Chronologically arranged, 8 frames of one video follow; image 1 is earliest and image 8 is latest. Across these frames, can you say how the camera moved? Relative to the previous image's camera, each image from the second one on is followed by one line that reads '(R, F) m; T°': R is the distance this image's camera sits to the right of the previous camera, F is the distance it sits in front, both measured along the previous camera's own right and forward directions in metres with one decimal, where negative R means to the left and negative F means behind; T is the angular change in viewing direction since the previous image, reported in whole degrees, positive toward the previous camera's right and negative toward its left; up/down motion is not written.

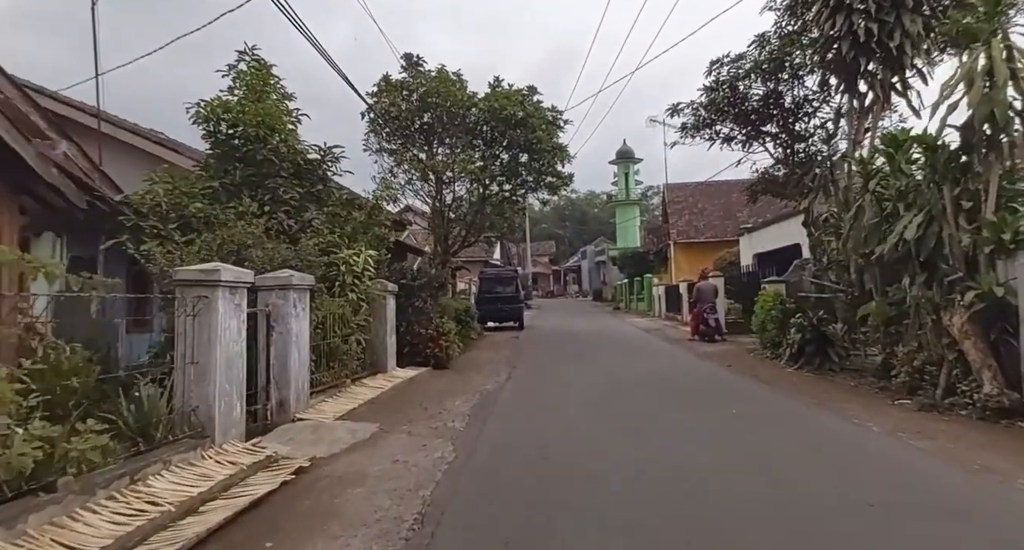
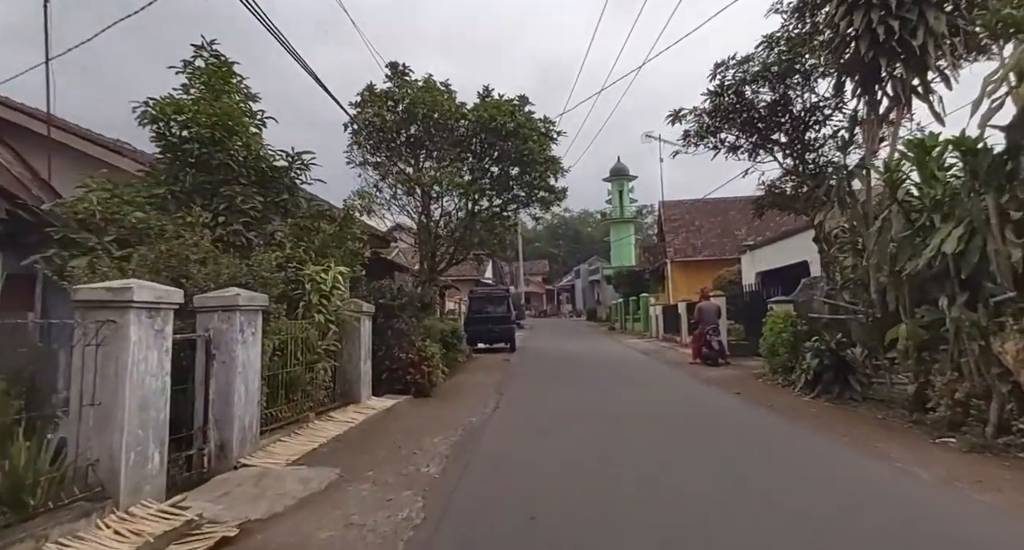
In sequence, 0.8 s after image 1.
(+0.1, +1.0) m; +1°
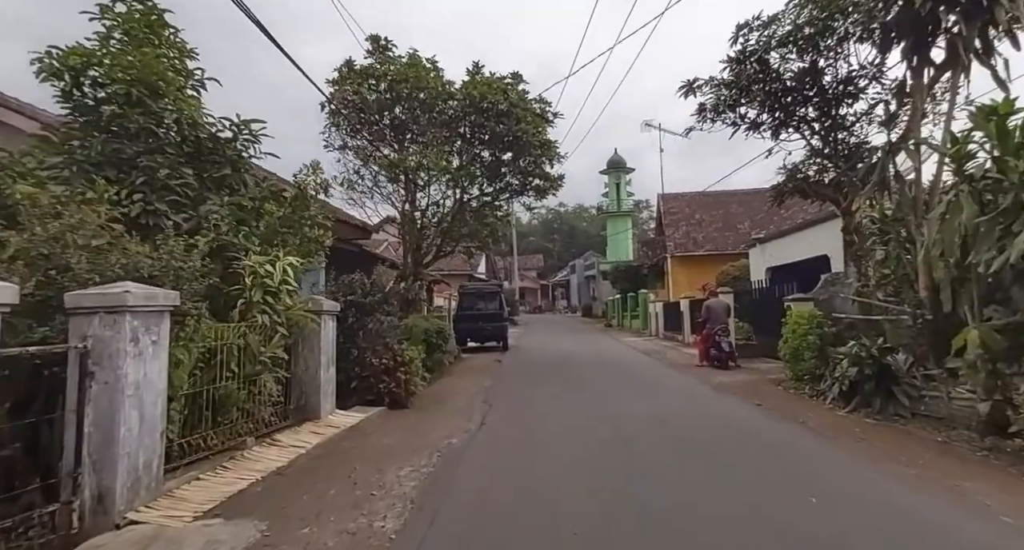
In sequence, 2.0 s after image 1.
(+0.1, +1.4) m; +1°
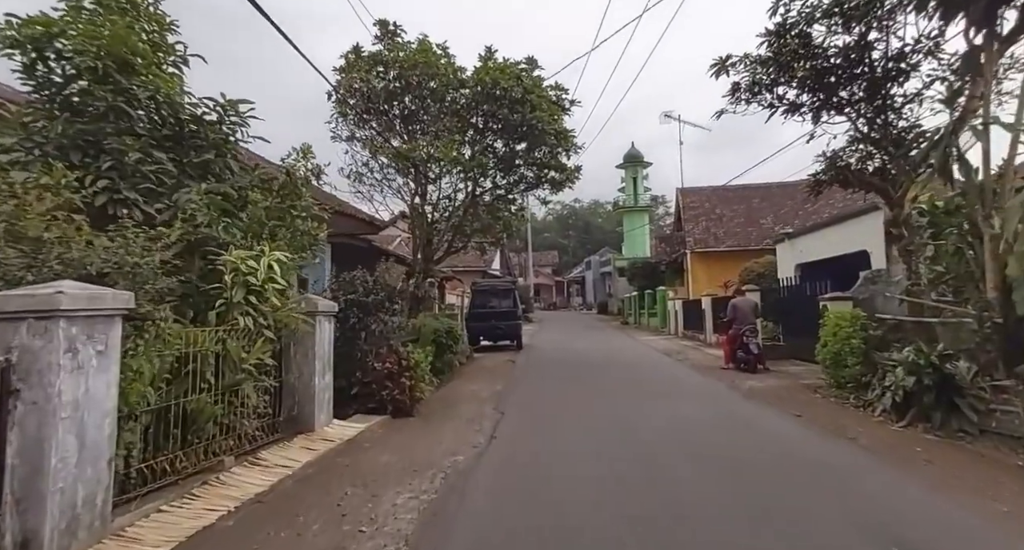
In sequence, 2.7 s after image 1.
(0.0, +0.8) m; -1°
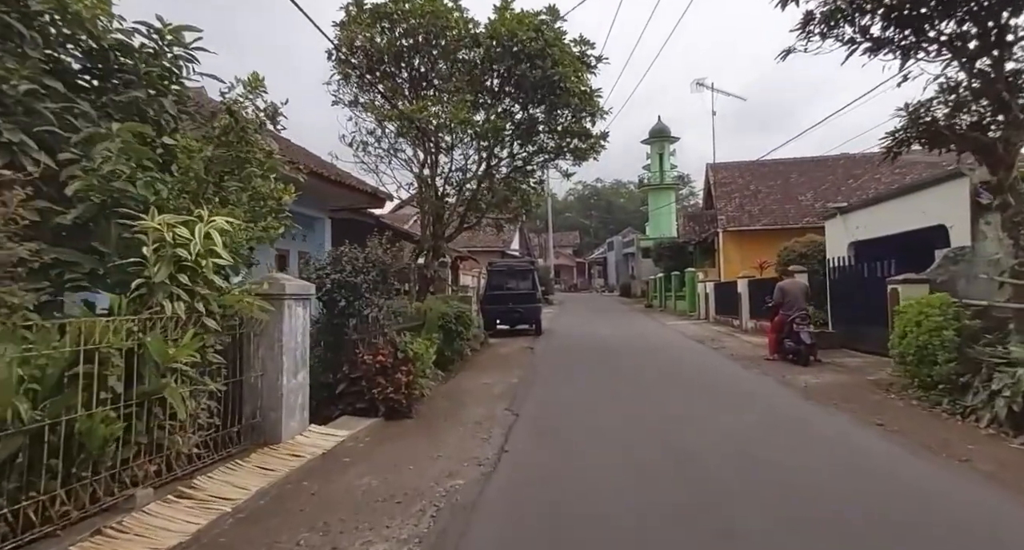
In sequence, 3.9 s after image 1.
(0.0, +1.5) m; -2°
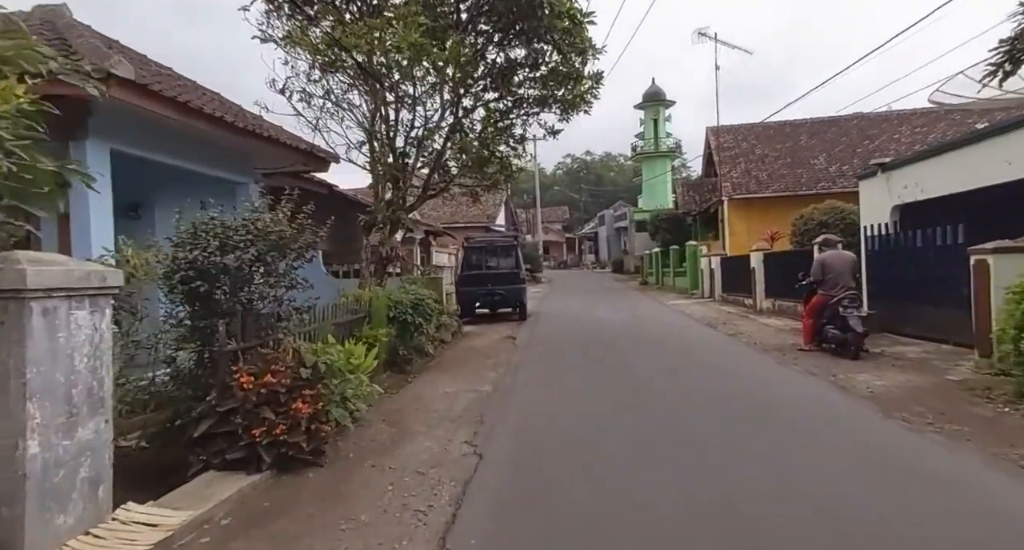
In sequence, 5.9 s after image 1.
(+0.3, +2.6) m; +1°
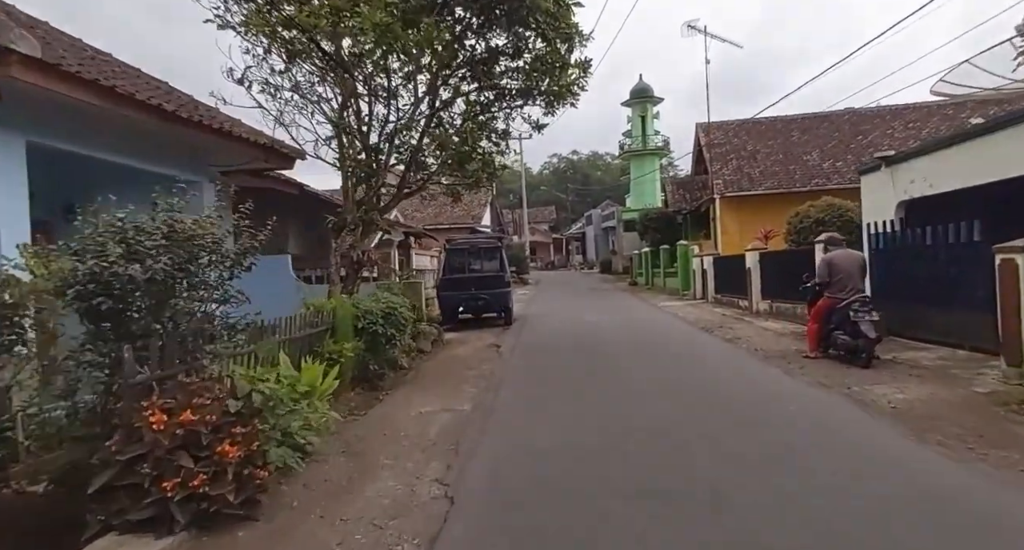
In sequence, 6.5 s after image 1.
(+0.1, +0.9) m; +1°
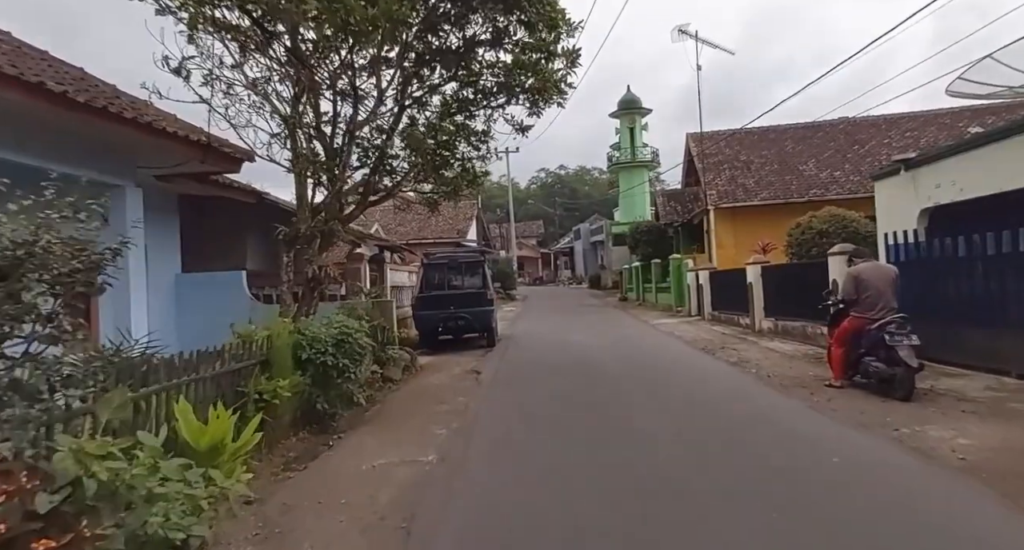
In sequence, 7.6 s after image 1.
(+0.1, +1.4) m; +1°
